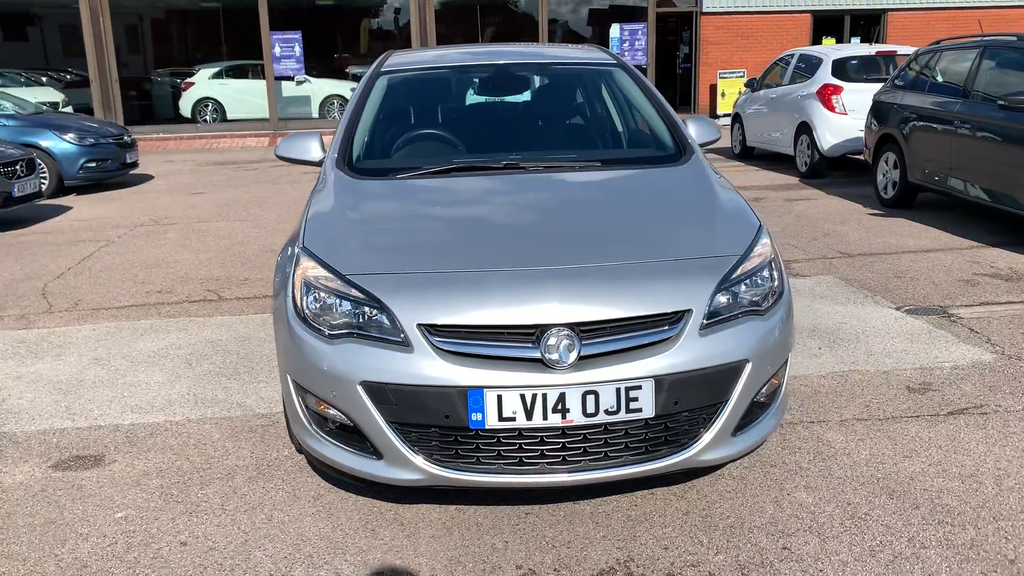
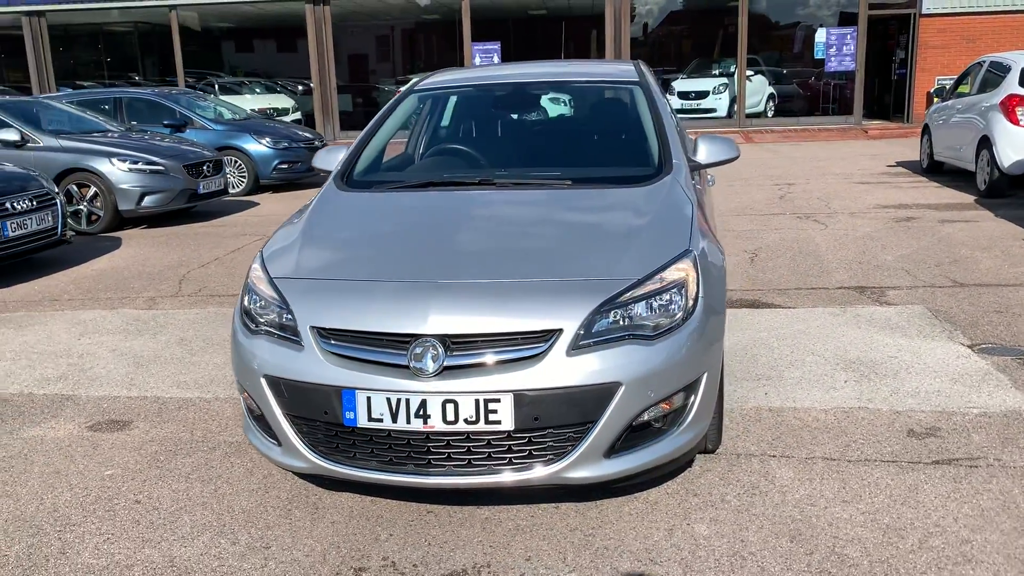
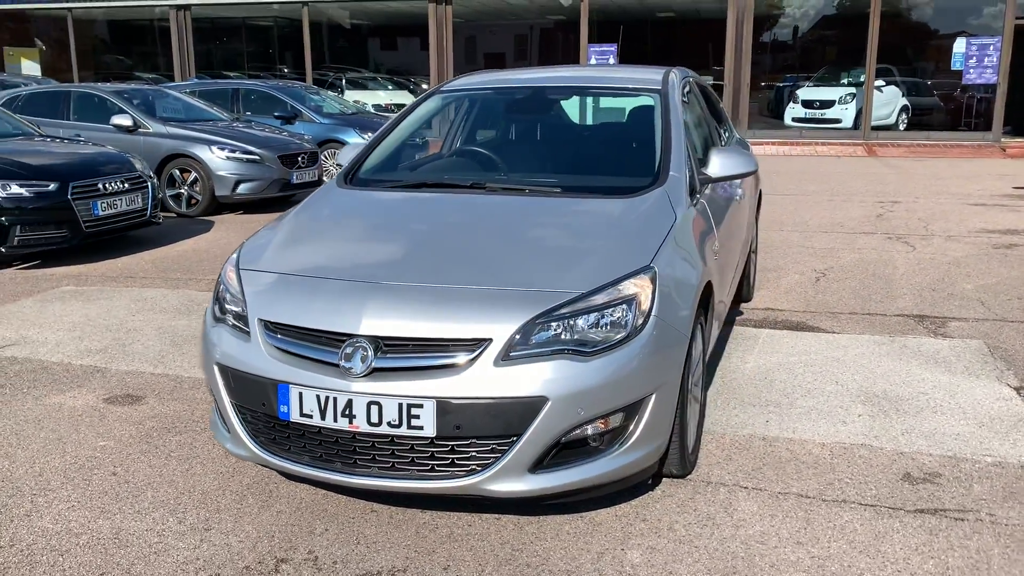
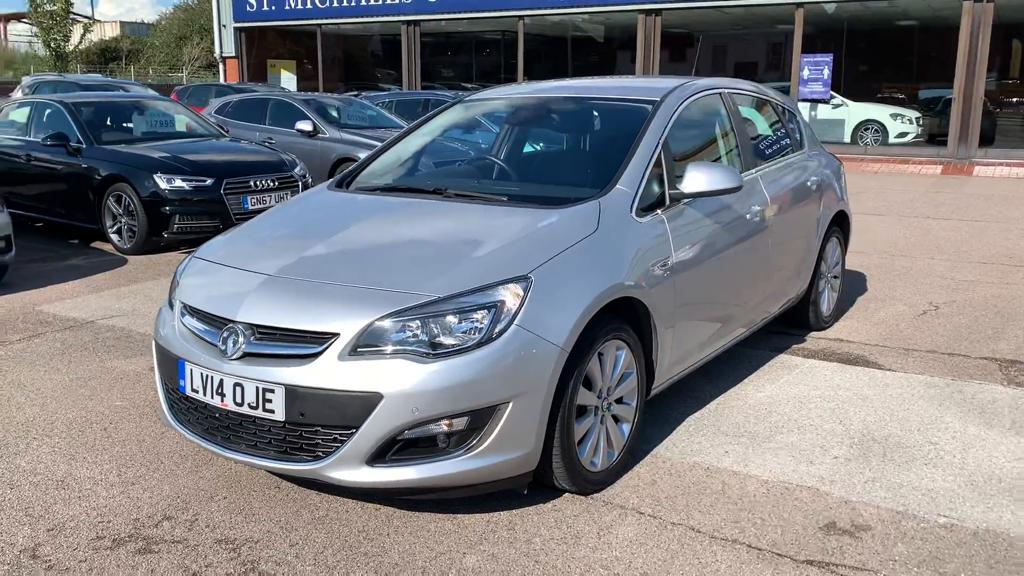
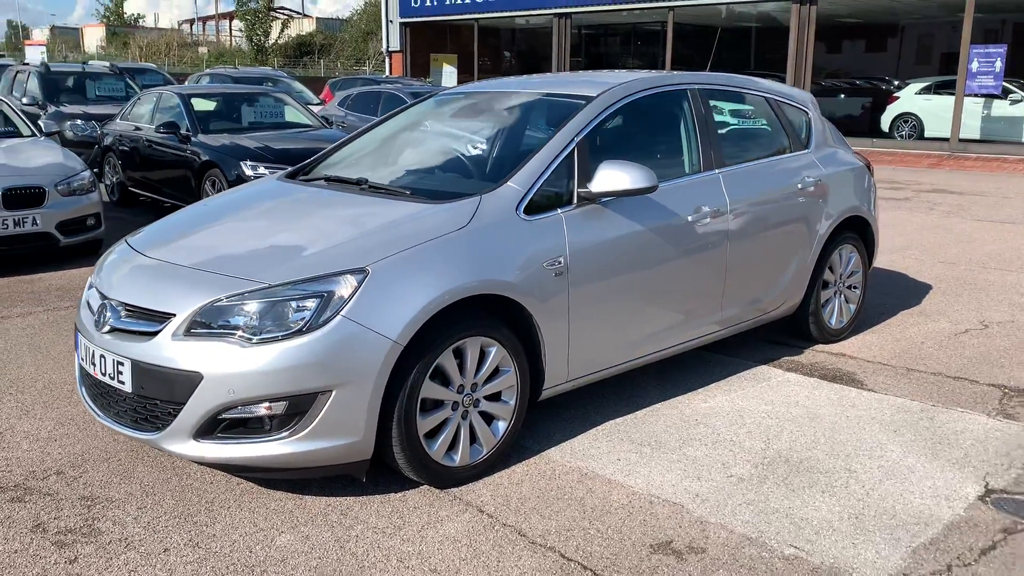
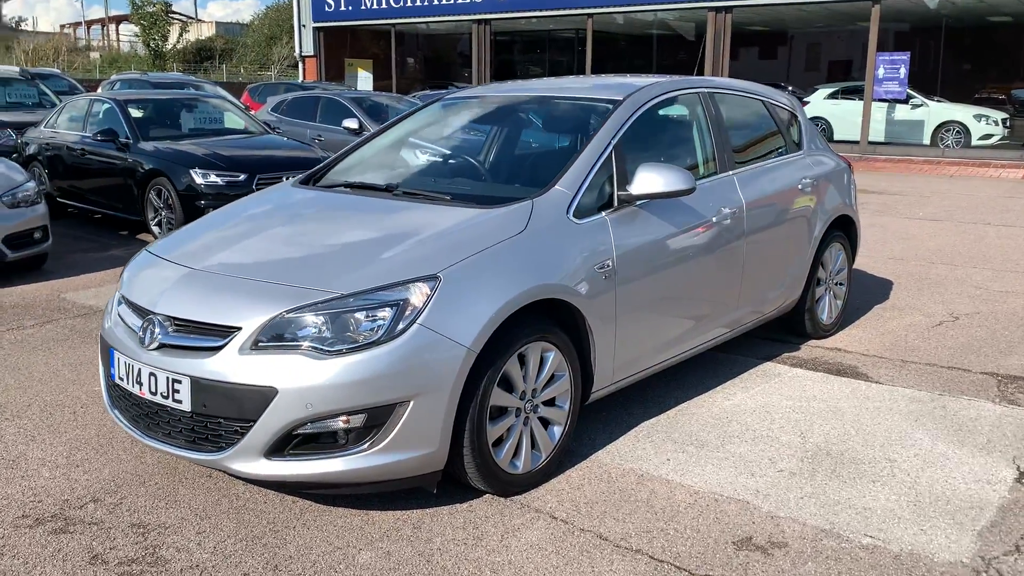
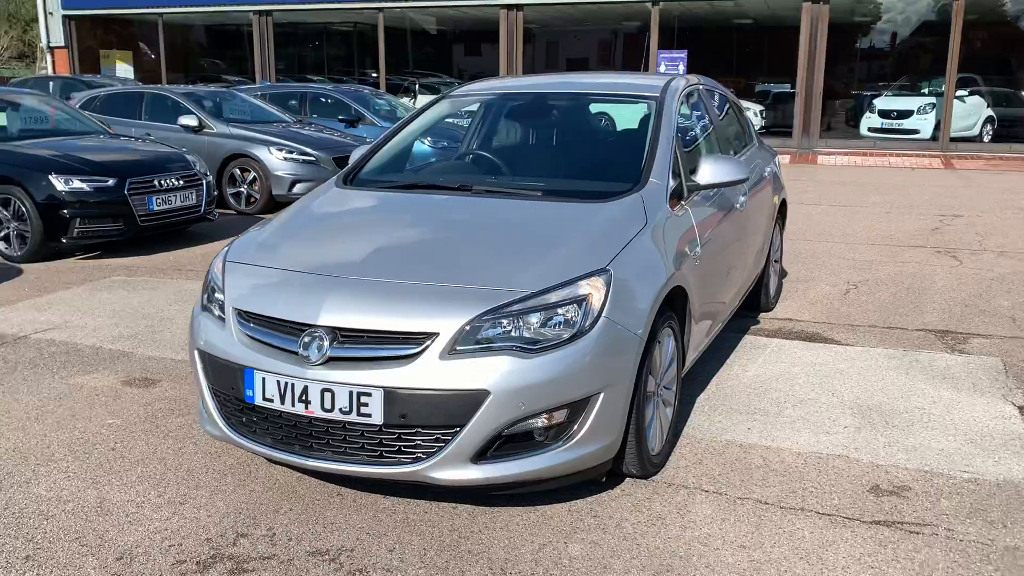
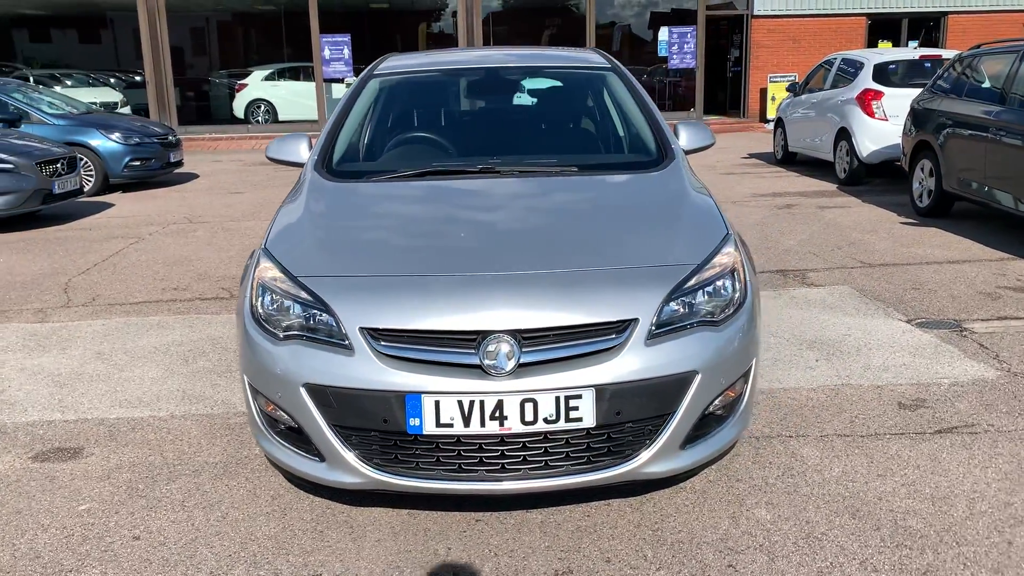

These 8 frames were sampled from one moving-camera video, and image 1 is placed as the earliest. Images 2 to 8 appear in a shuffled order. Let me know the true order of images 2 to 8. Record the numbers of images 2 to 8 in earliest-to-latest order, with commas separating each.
8, 2, 3, 7, 4, 6, 5
